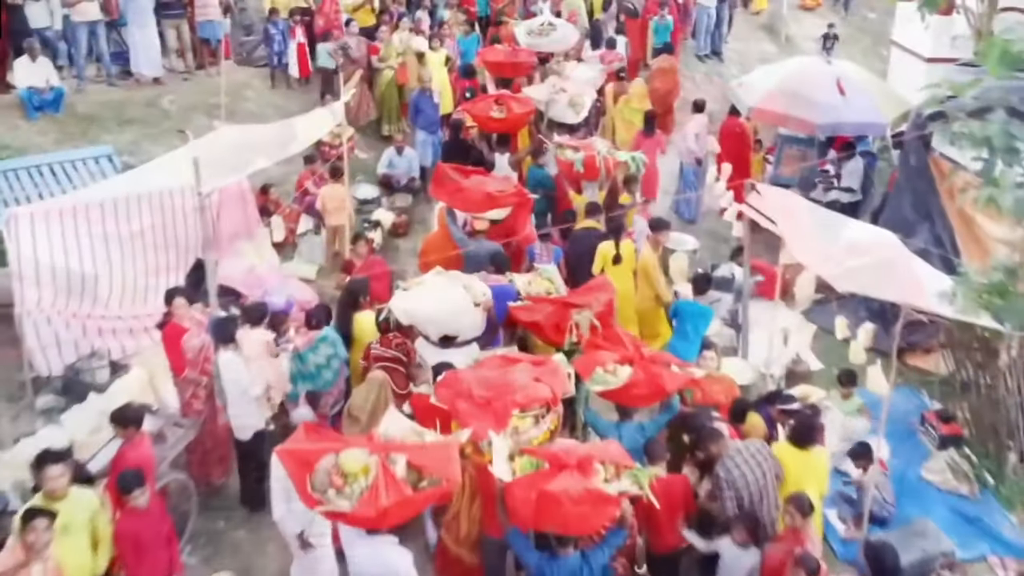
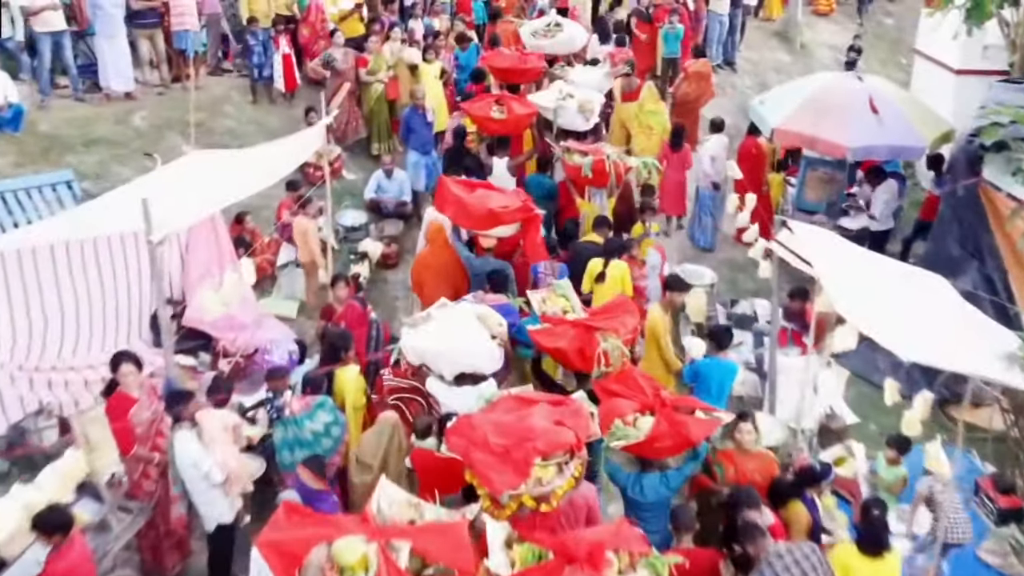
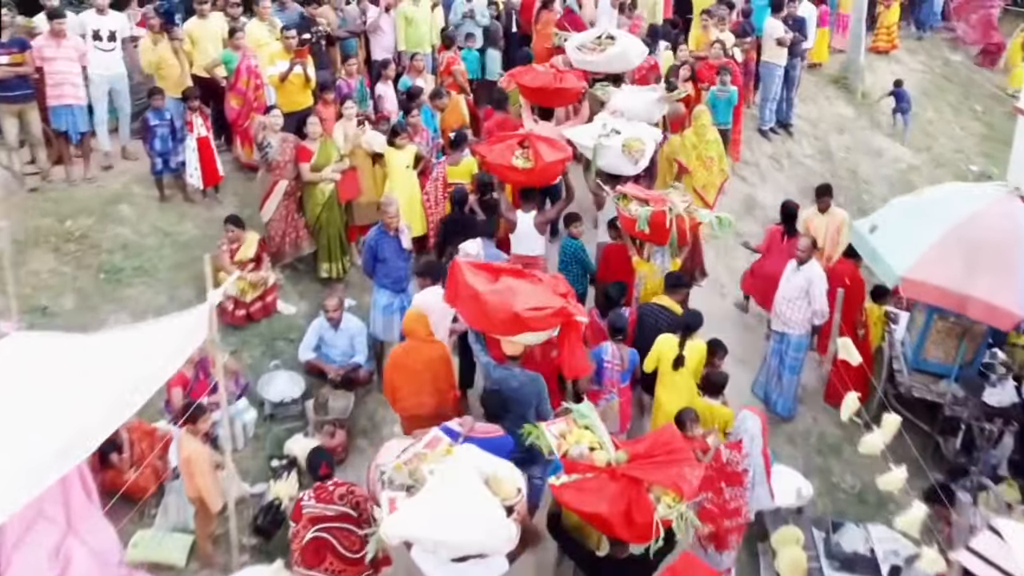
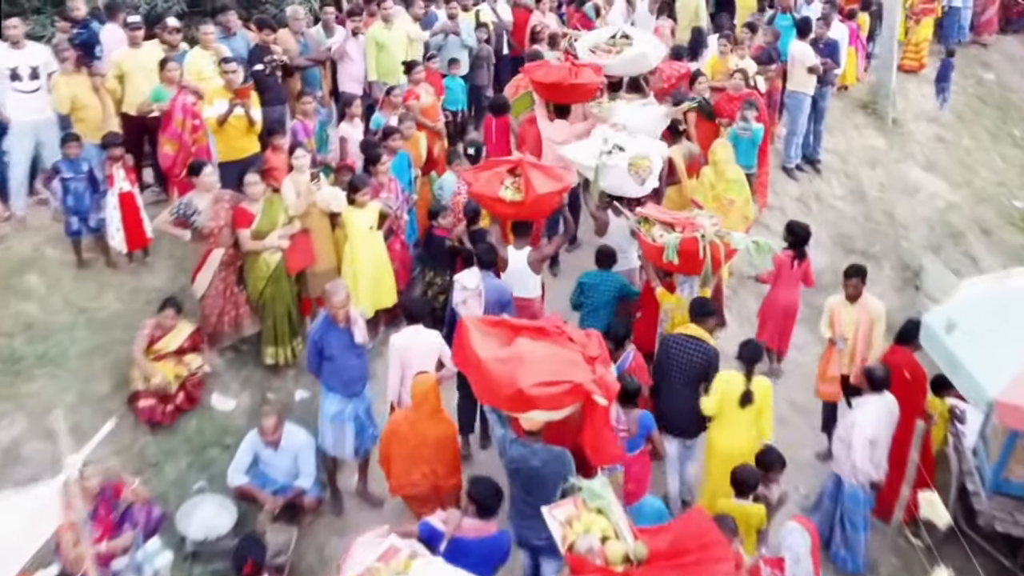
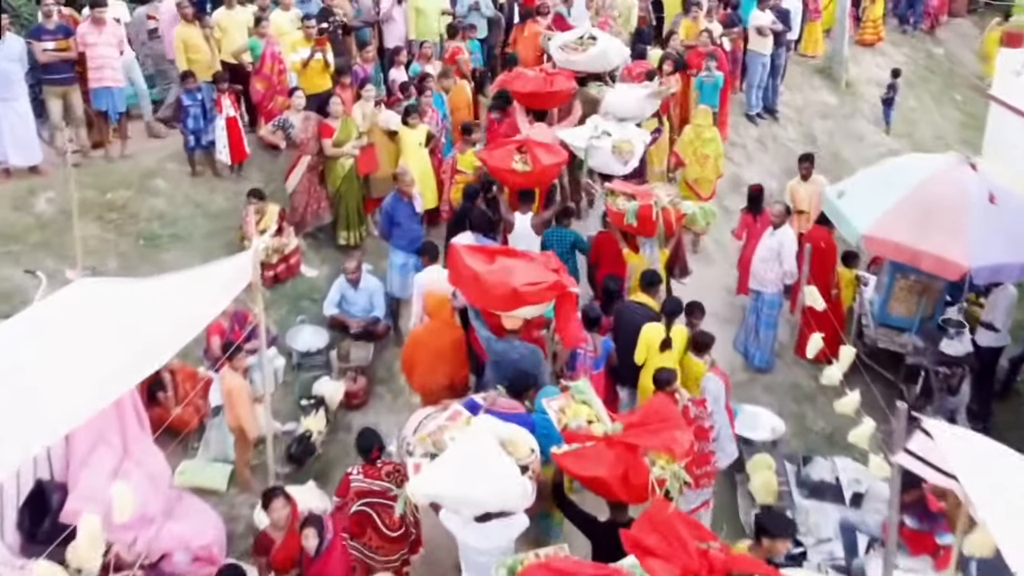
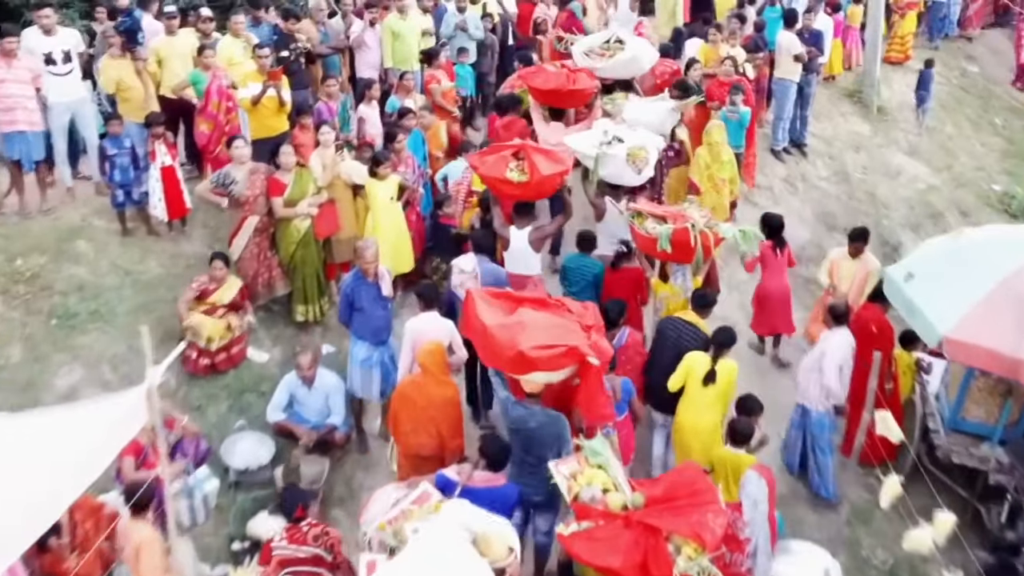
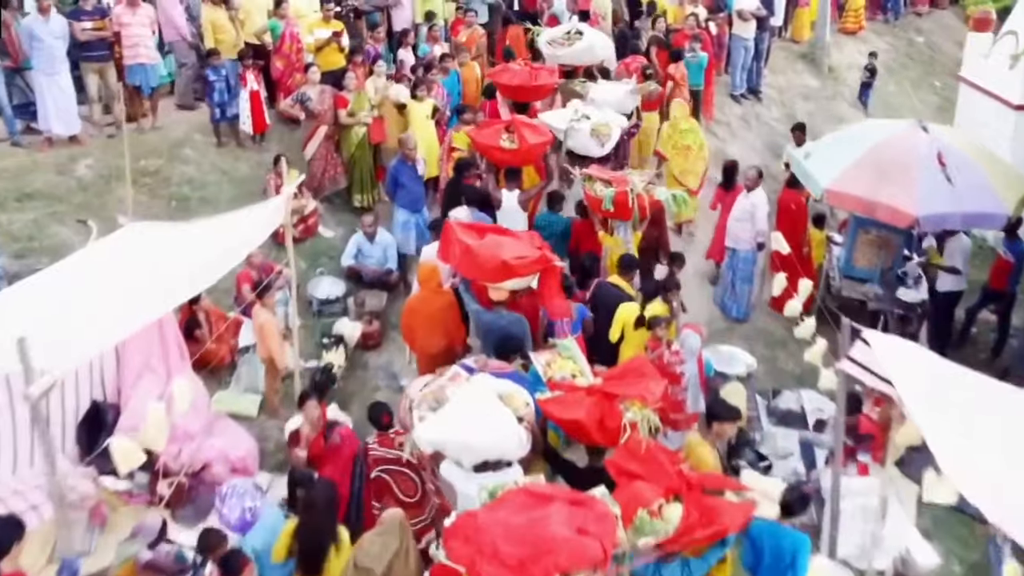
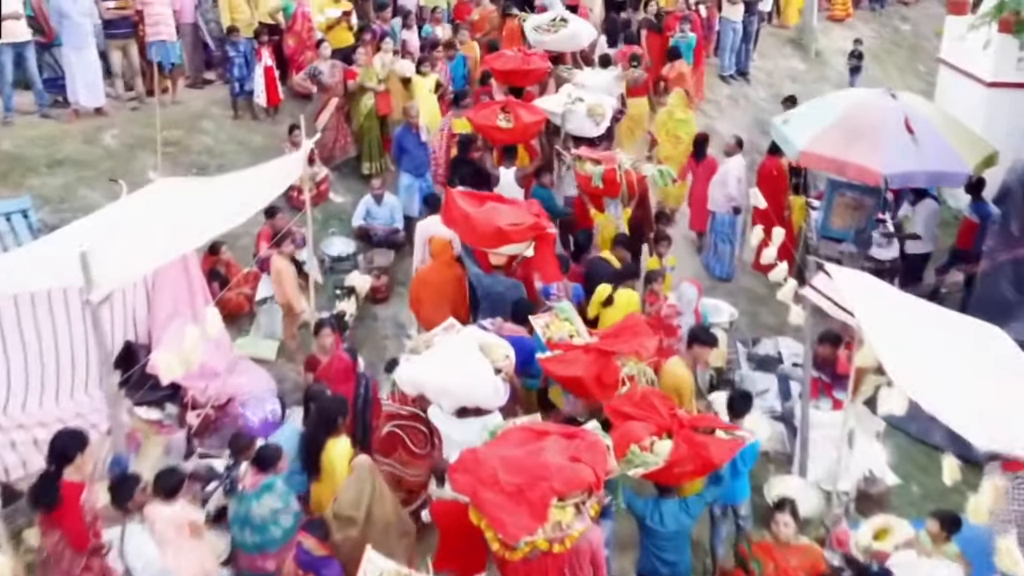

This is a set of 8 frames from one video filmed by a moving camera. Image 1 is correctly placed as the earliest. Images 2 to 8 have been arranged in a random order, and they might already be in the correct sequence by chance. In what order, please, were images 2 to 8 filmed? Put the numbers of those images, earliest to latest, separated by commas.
2, 8, 7, 5, 3, 6, 4
